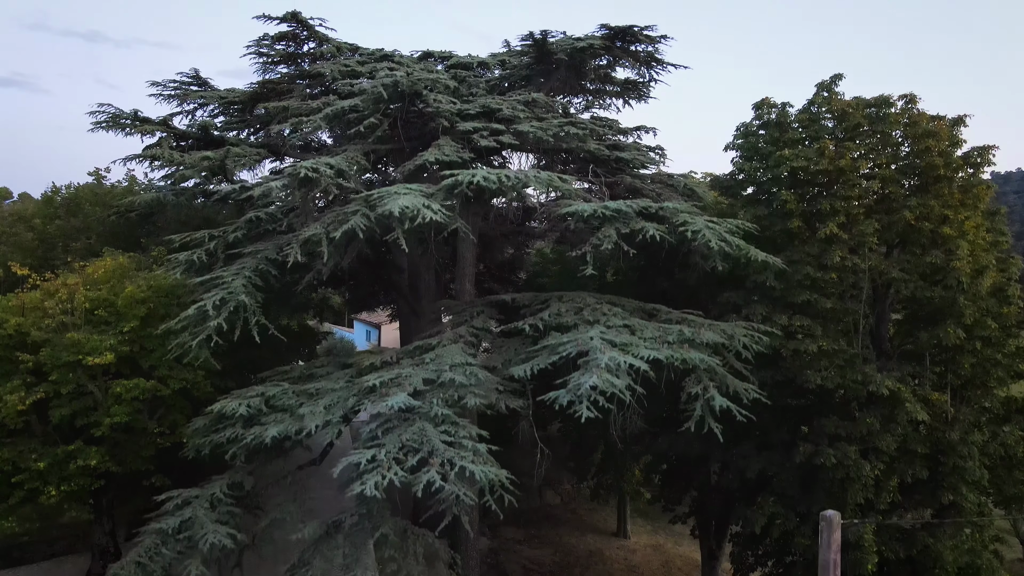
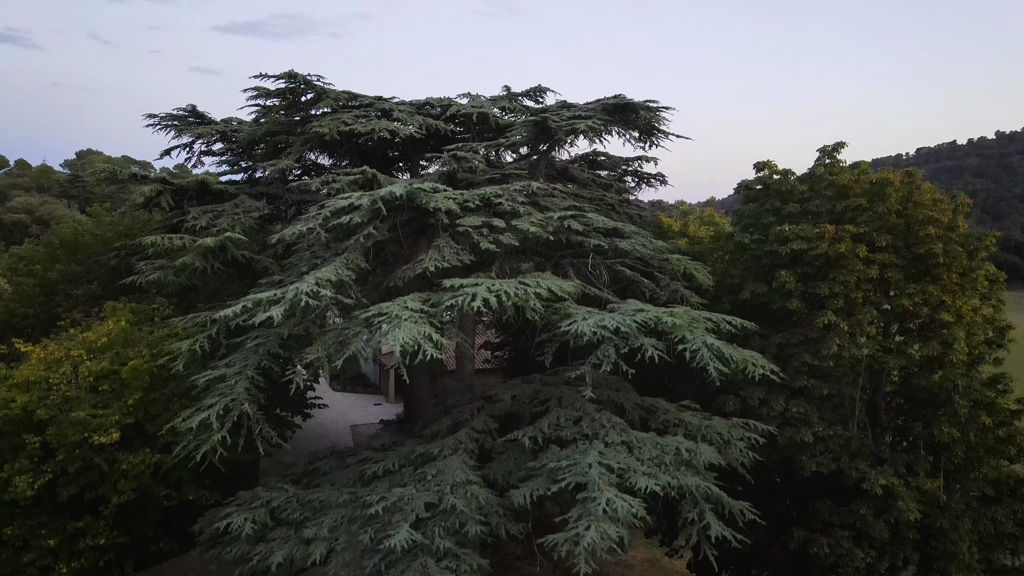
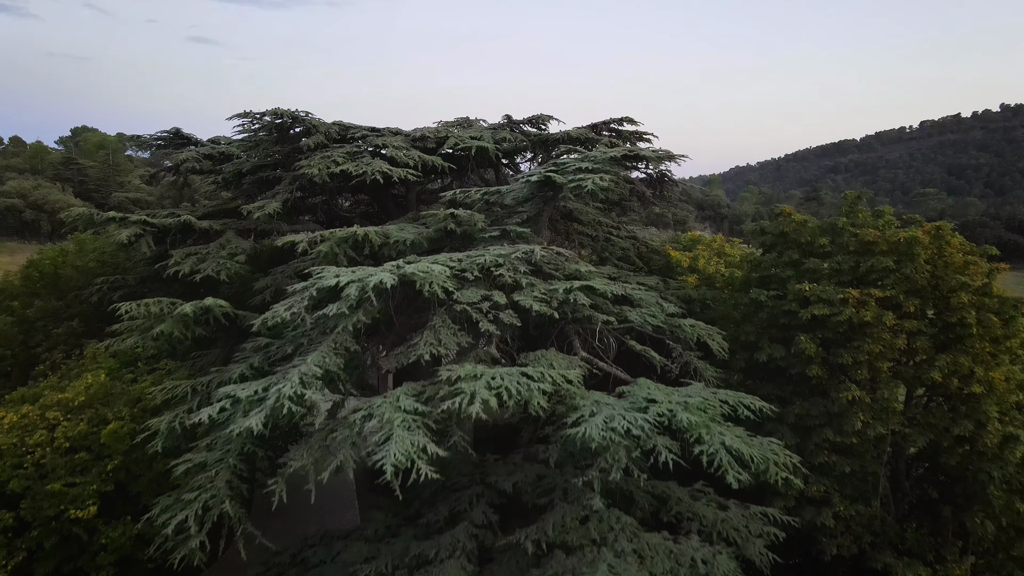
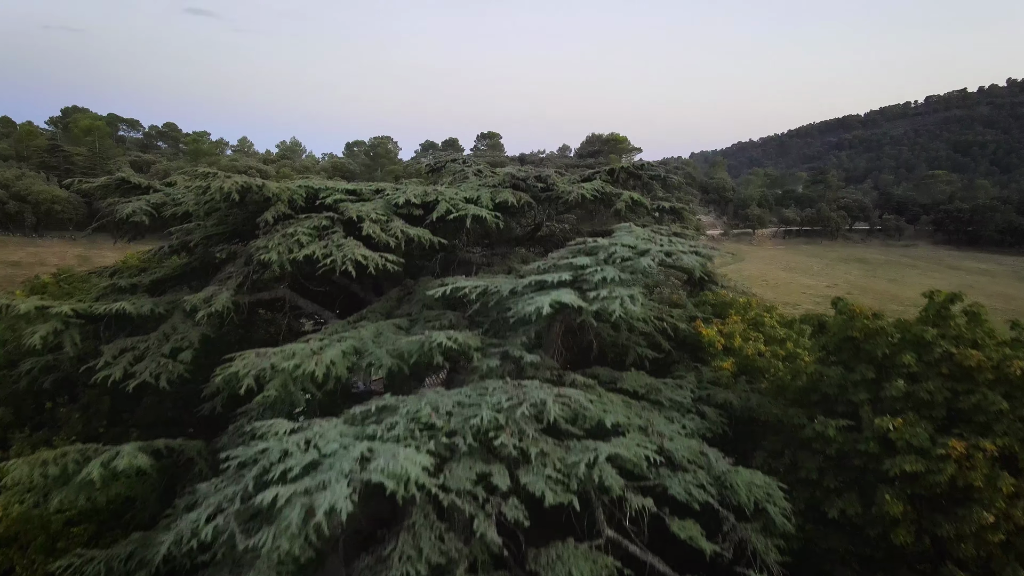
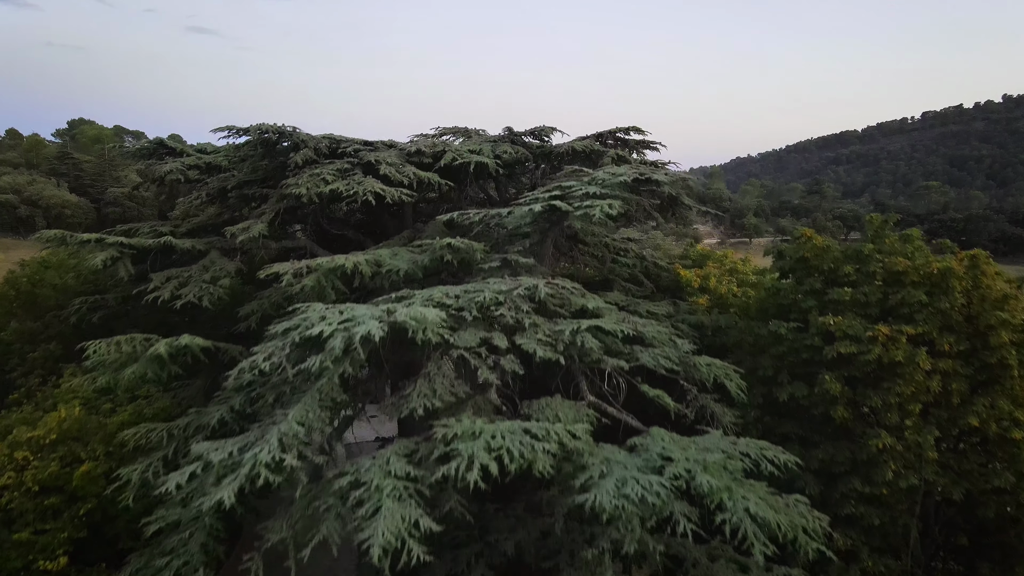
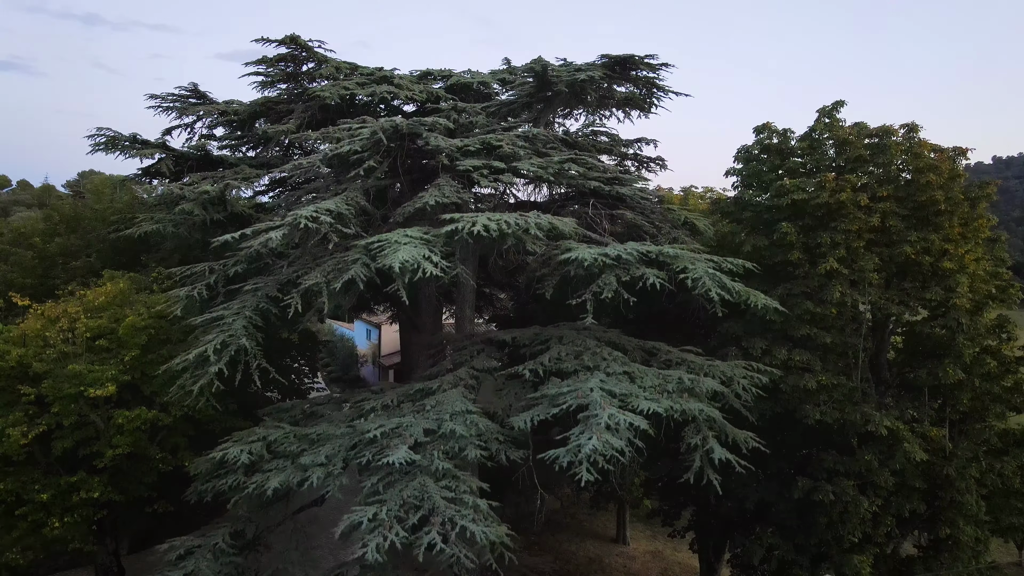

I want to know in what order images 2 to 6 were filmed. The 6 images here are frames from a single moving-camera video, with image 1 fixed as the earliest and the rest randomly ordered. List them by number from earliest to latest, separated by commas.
6, 2, 3, 5, 4
